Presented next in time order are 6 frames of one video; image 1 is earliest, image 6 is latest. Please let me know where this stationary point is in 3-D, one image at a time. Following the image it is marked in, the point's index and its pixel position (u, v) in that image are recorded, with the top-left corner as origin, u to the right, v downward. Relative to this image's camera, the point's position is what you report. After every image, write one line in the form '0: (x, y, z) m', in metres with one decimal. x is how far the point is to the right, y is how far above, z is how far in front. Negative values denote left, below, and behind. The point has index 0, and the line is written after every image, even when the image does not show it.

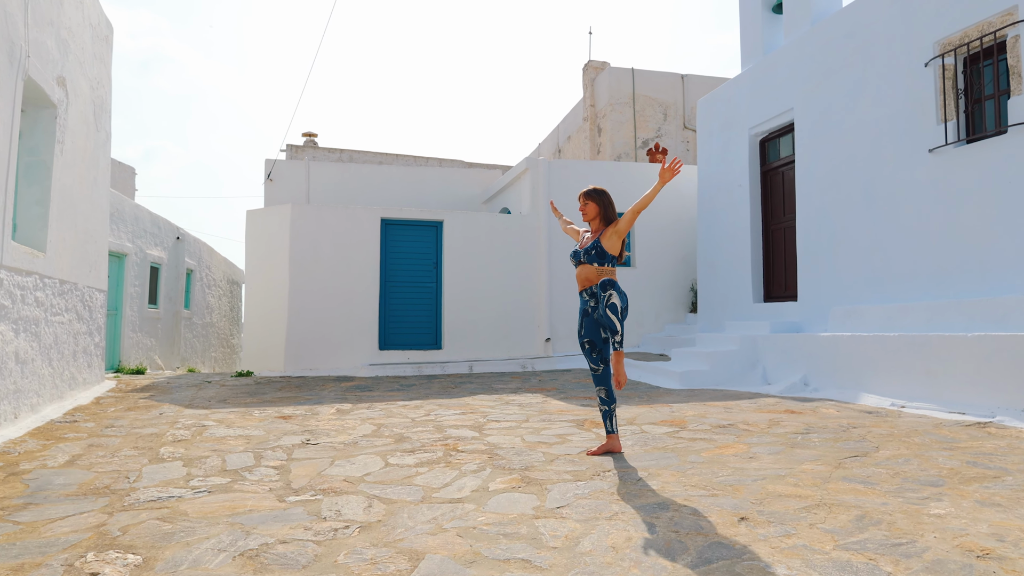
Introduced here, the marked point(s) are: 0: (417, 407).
0: (-1.0, -1.2, +5.7) m
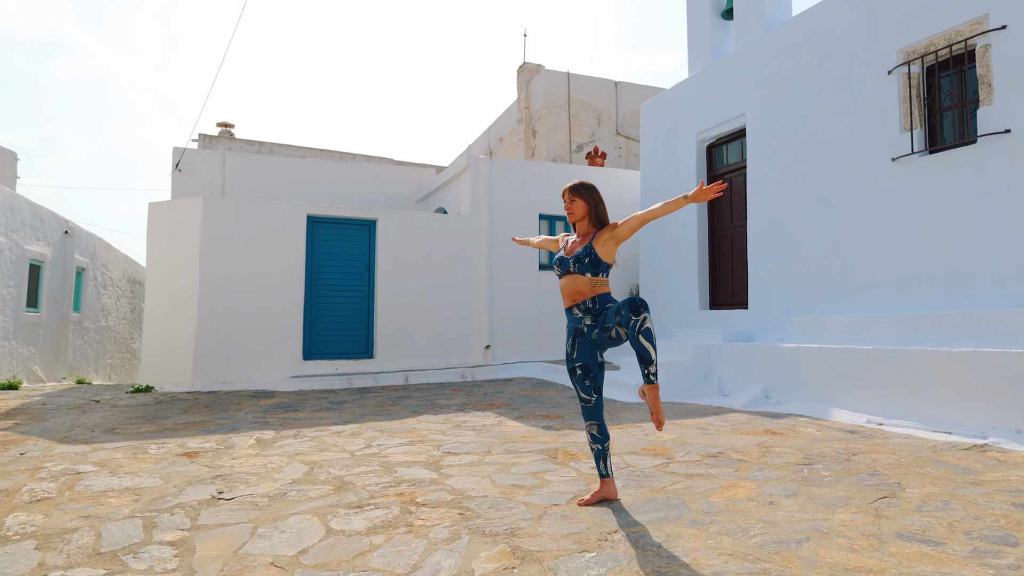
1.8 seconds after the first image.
0: (-1.4, -1.3, +4.9) m
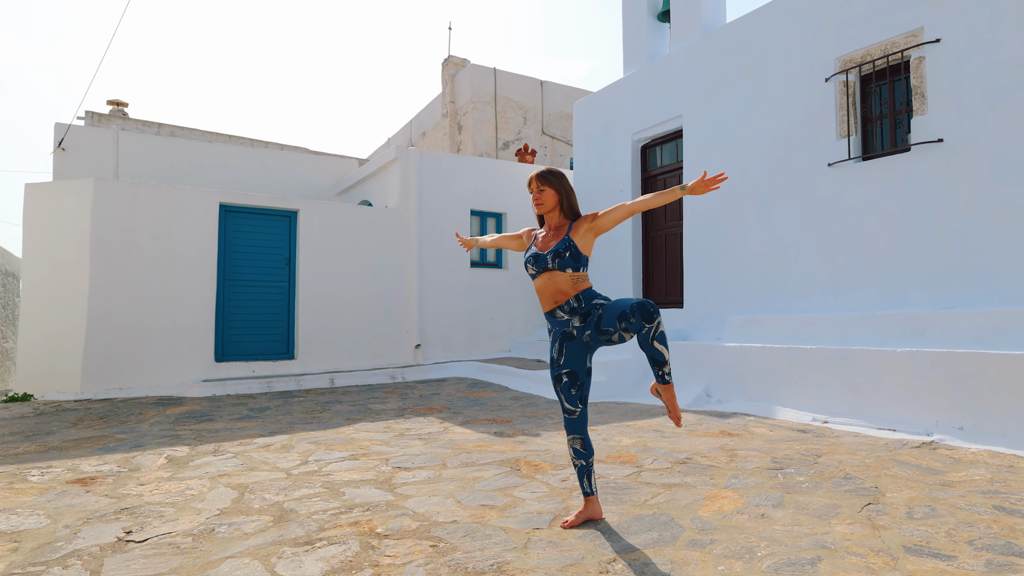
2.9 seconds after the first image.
0: (-1.7, -1.2, +4.3) m
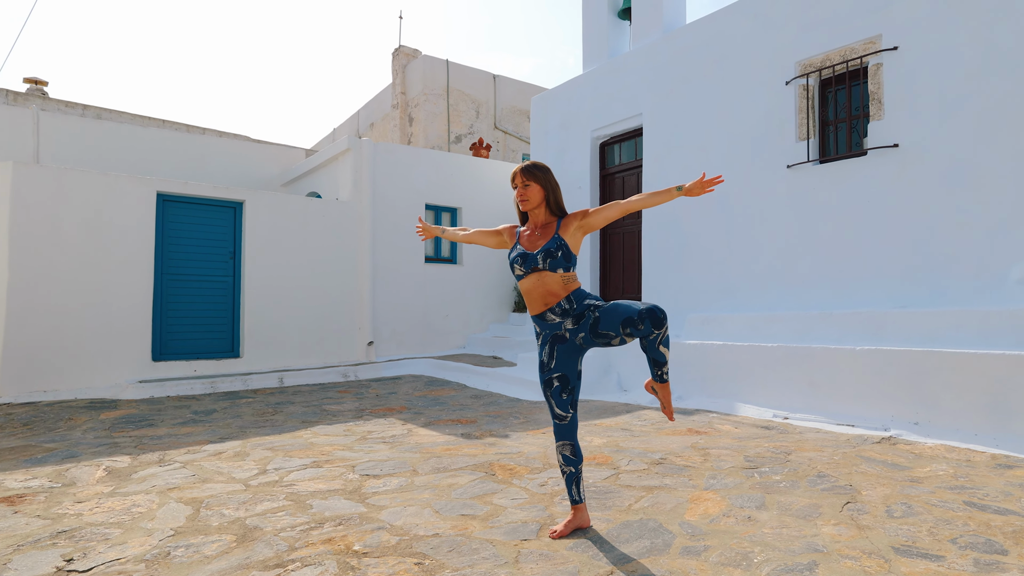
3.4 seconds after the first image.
0: (-1.9, -1.2, +4.1) m
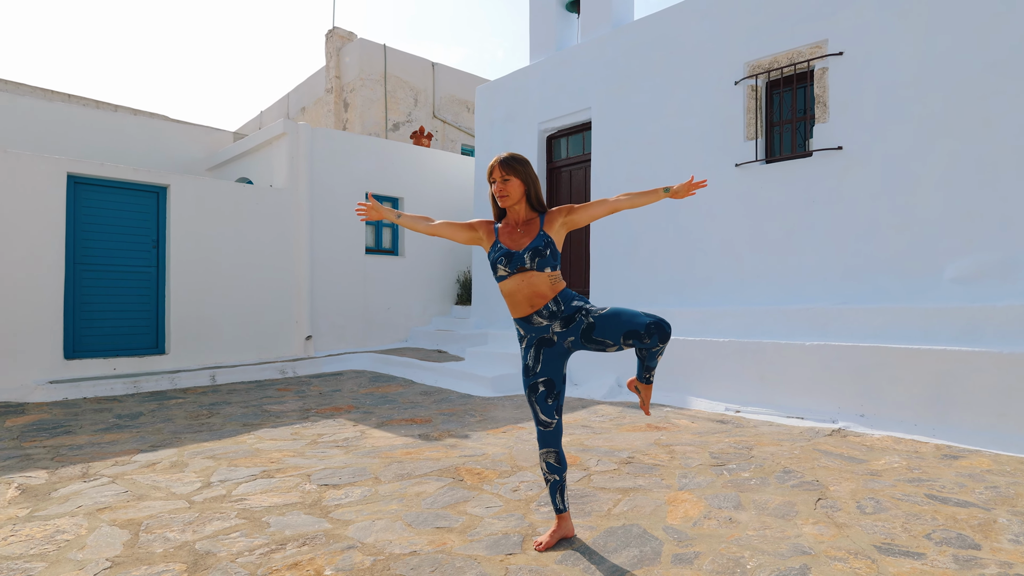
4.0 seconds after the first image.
0: (-2.2, -1.2, +3.7) m
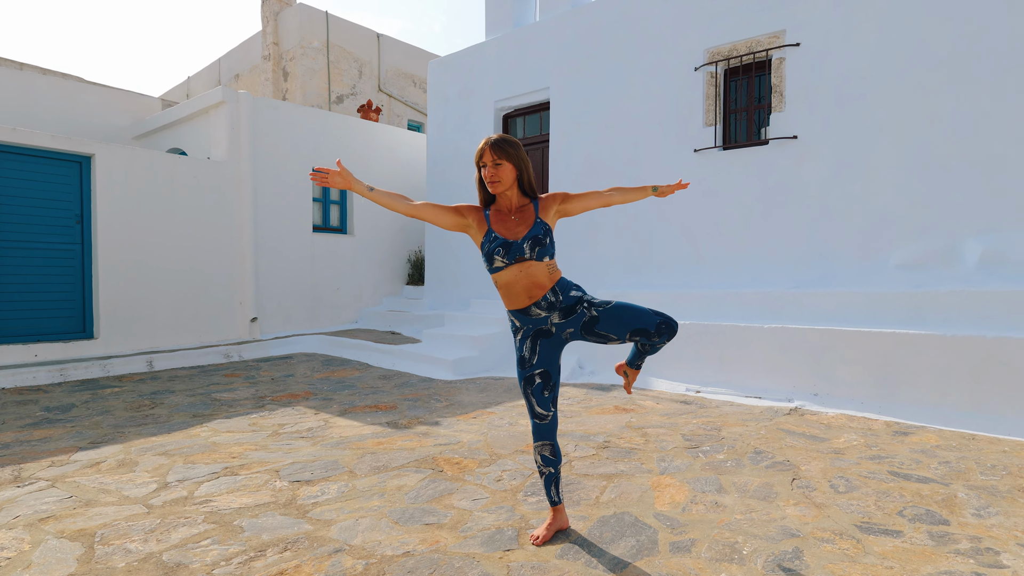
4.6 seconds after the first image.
0: (-2.3, -1.1, +3.4) m
